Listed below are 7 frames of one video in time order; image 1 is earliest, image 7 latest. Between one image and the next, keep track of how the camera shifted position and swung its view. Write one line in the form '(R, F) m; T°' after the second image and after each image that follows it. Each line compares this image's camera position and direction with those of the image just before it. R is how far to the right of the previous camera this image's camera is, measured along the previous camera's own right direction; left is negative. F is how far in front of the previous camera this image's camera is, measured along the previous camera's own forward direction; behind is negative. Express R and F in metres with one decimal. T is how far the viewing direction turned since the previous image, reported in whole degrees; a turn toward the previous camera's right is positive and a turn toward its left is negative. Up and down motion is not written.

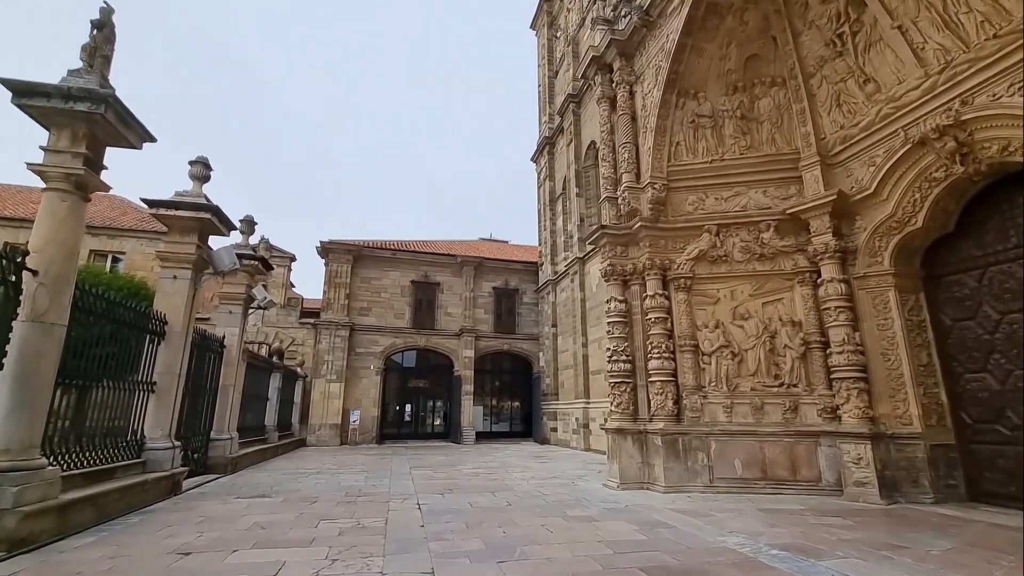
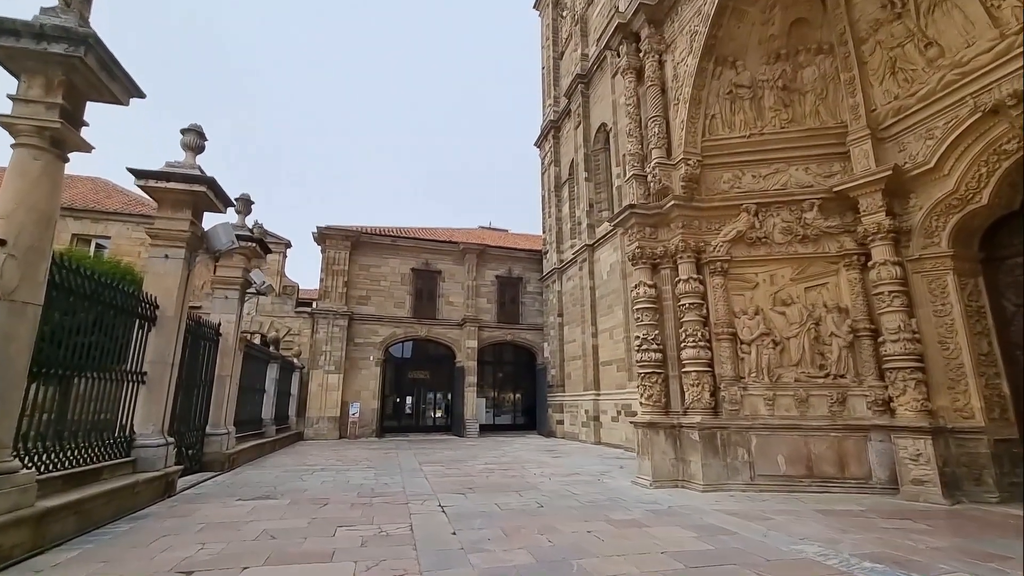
(-0.5, +0.6) m; +1°
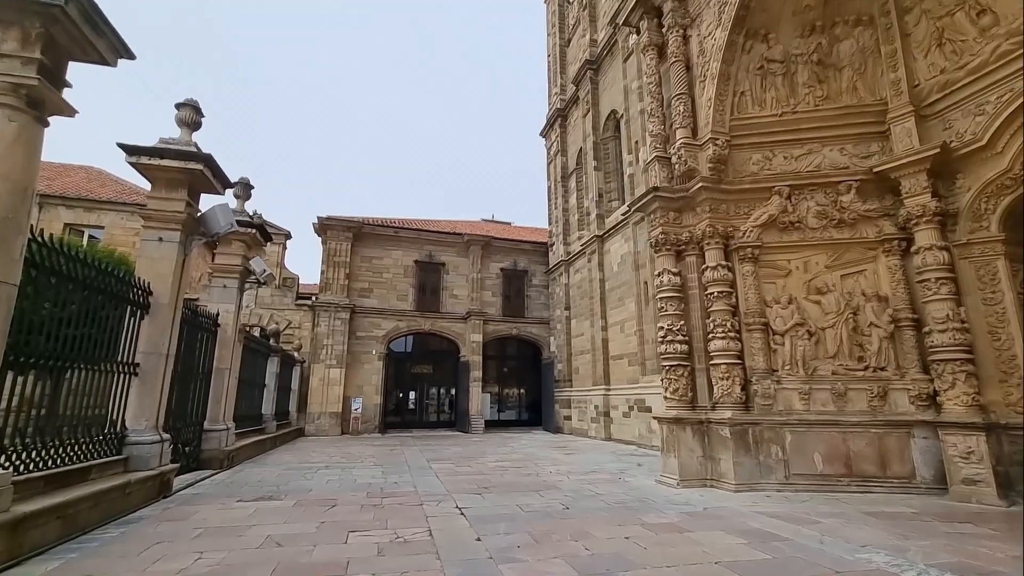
(-0.3, +0.4) m; 0°
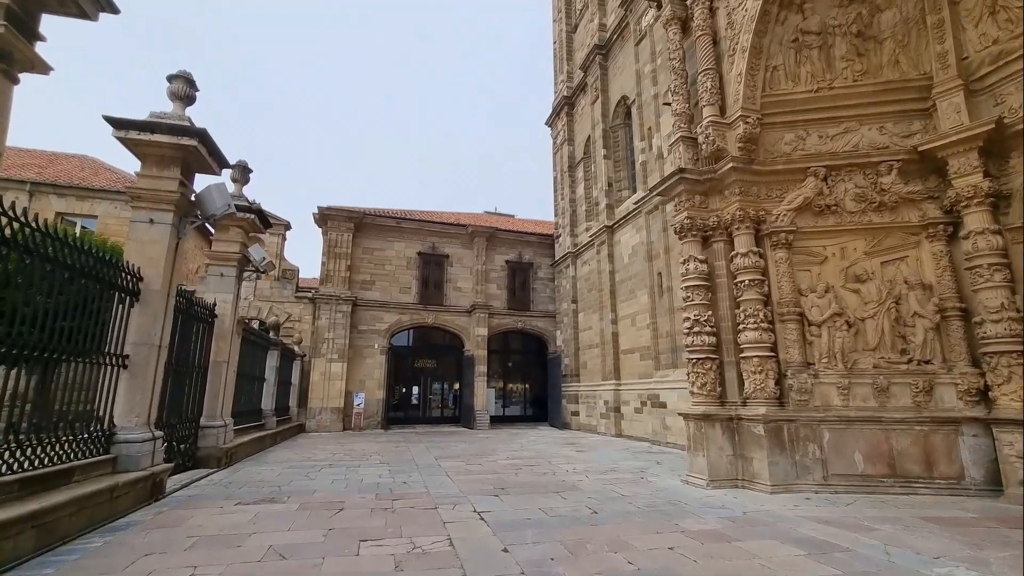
(-0.2, +0.4) m; 0°
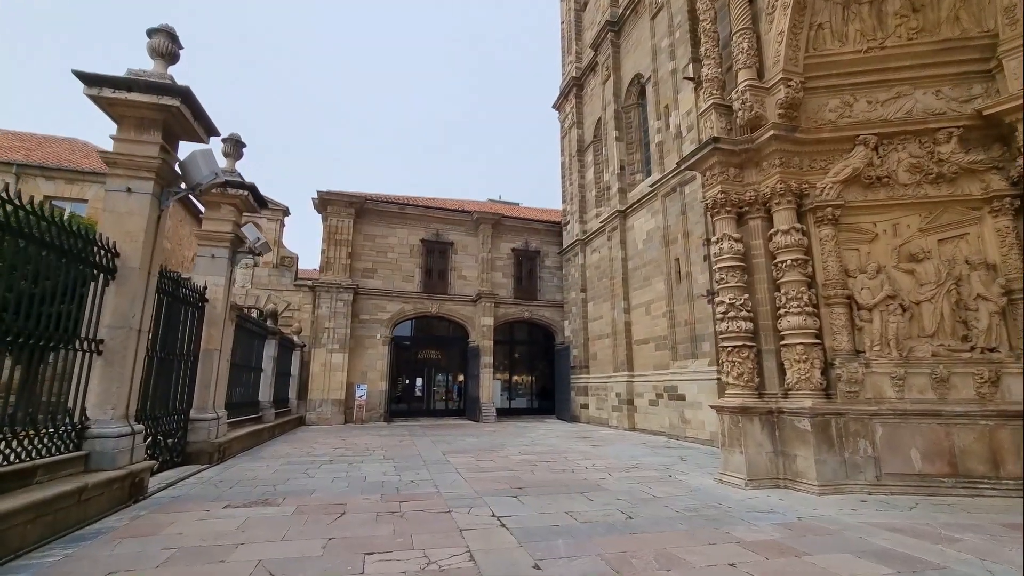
(-0.2, +0.6) m; 0°
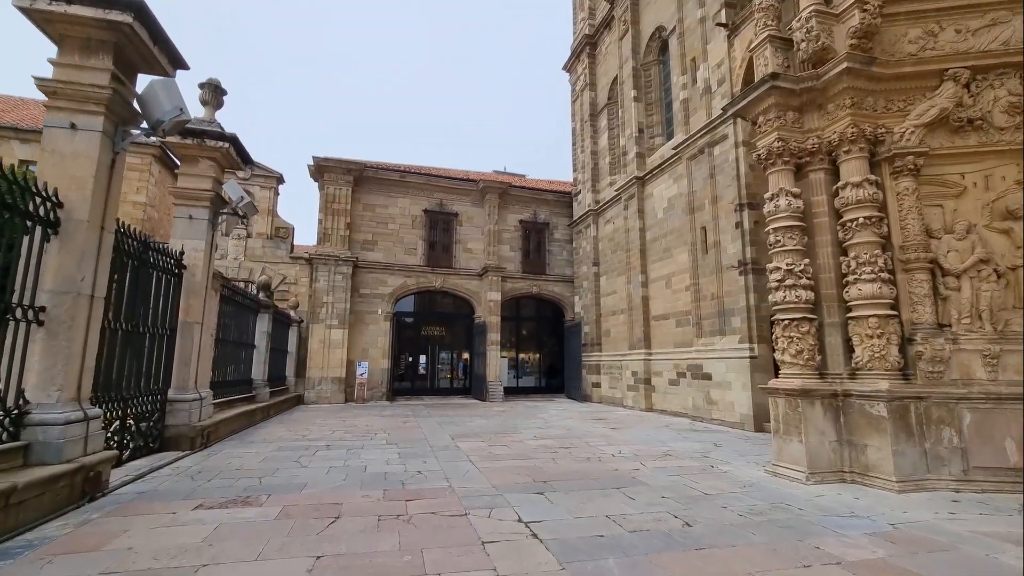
(-0.2, +0.8) m; 0°
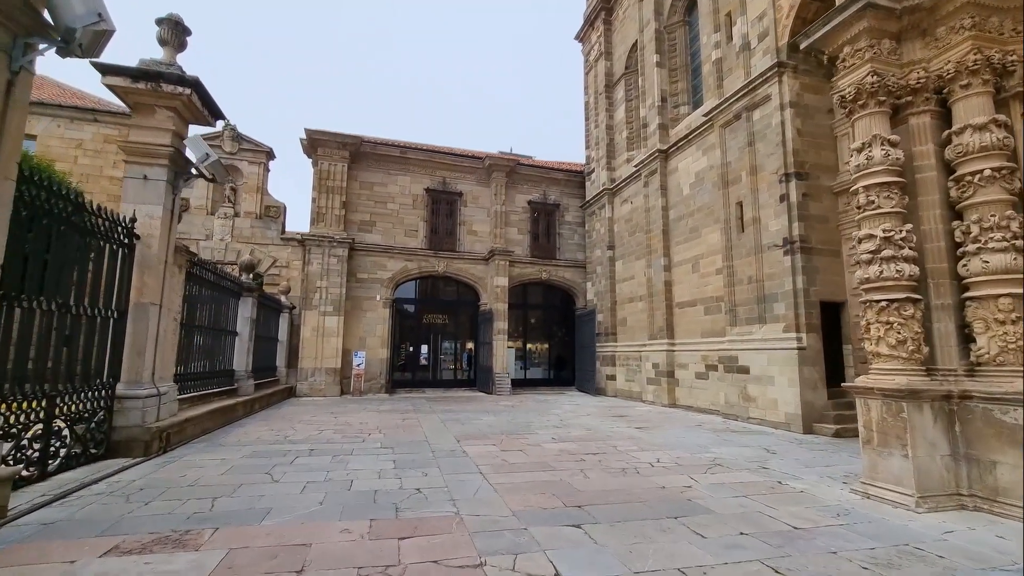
(-0.2, +1.1) m; 0°
